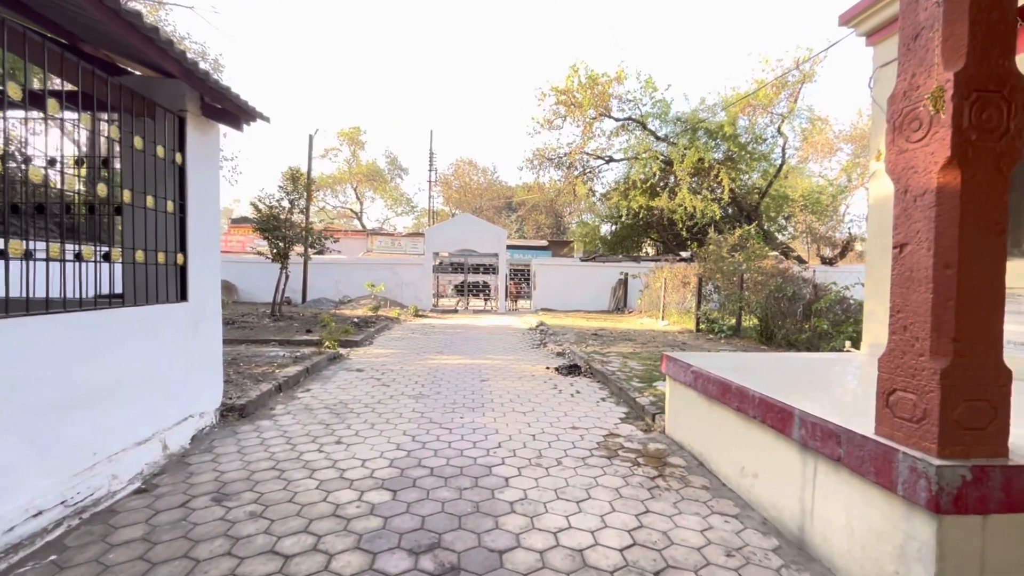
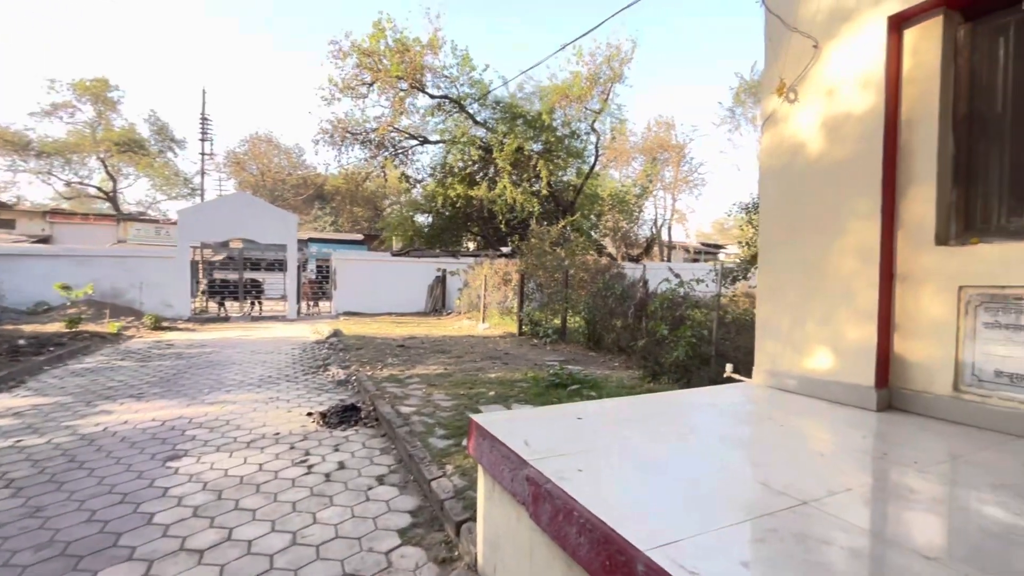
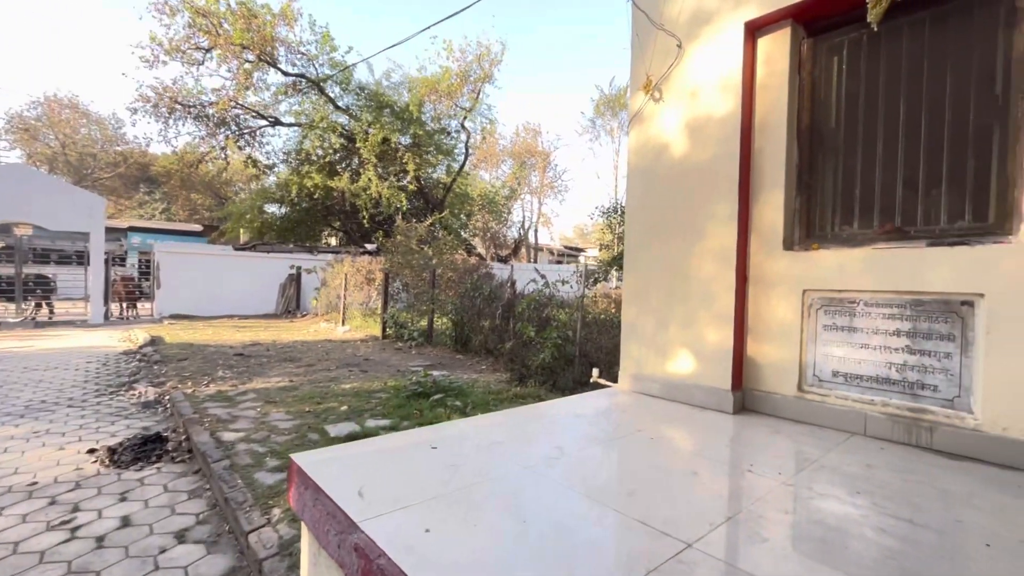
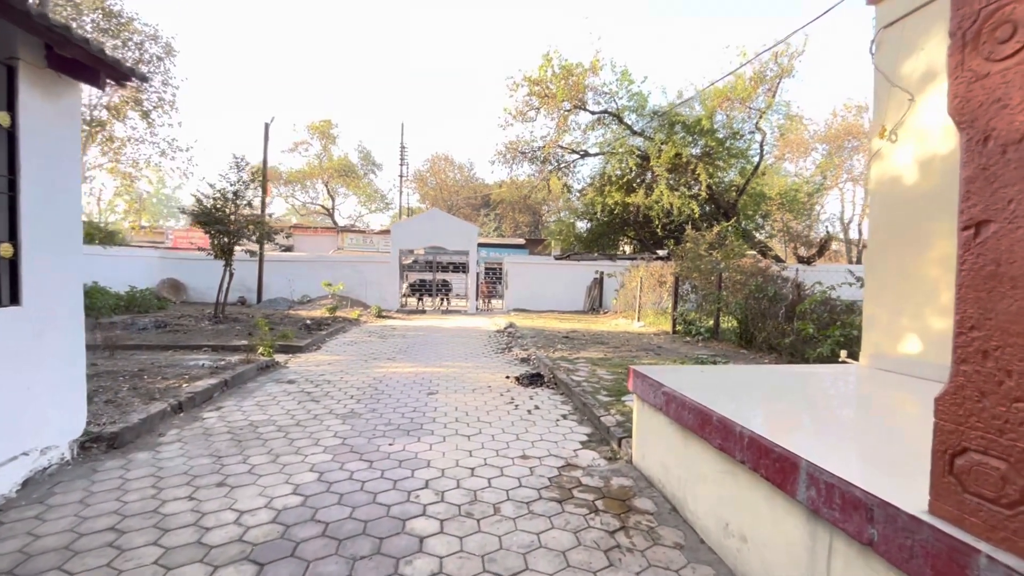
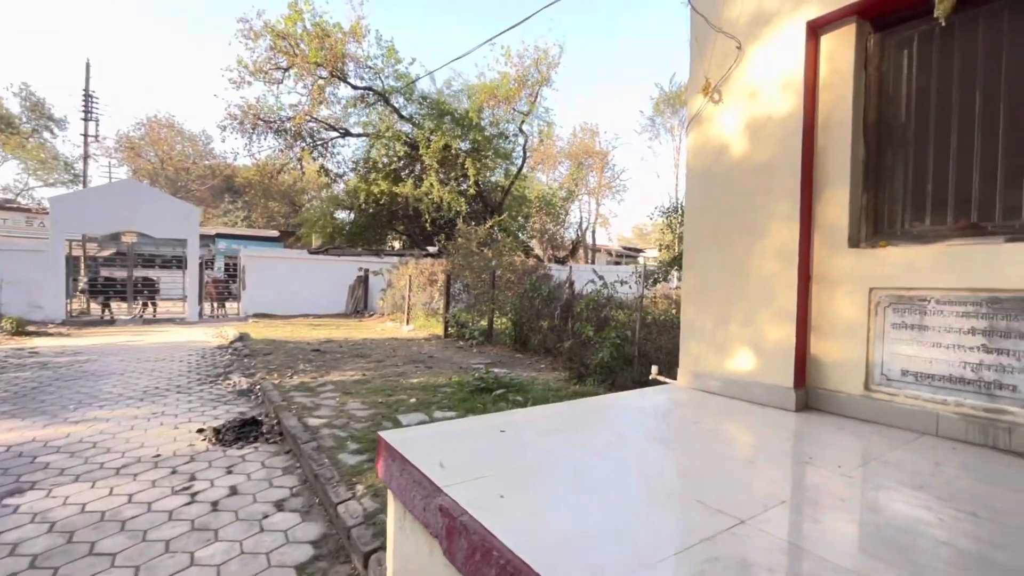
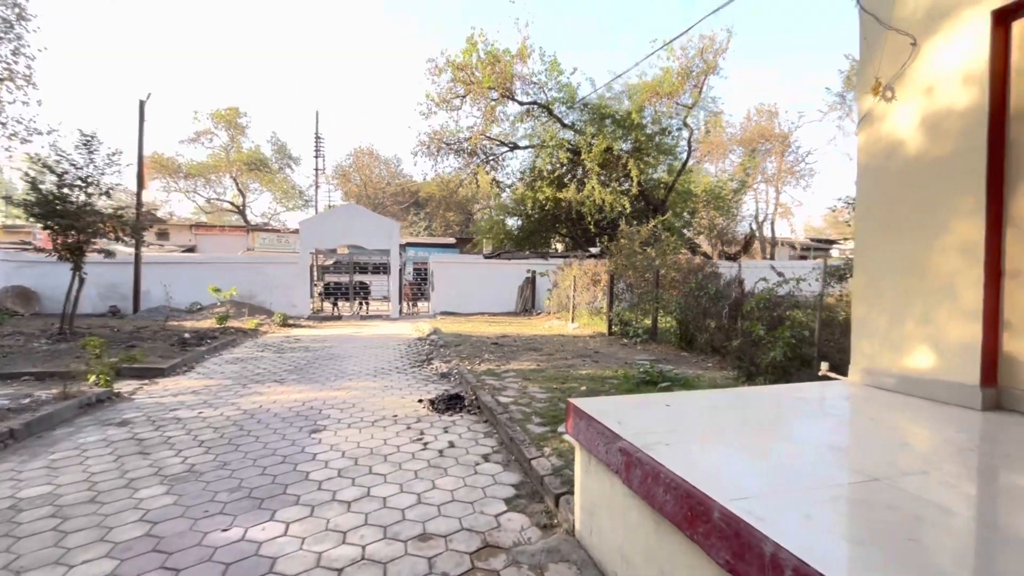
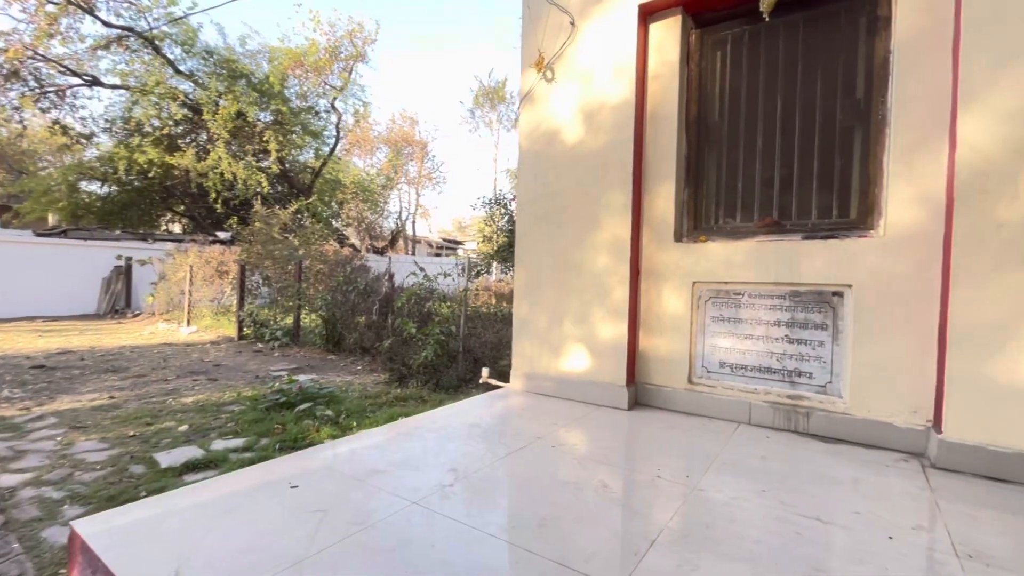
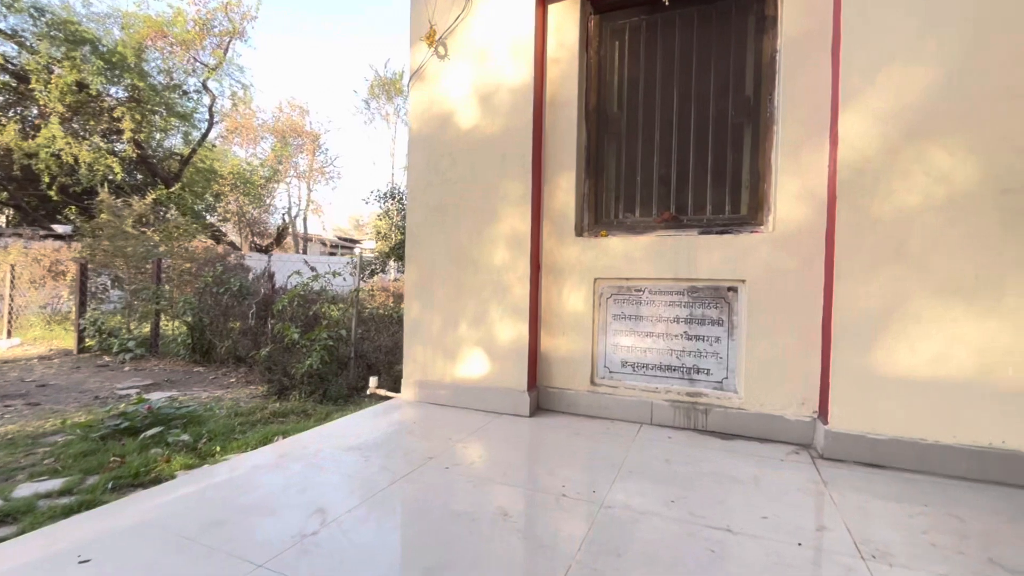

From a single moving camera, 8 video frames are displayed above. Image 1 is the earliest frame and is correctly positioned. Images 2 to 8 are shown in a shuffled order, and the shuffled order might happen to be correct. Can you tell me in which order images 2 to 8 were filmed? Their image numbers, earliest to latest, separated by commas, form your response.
4, 6, 2, 5, 3, 7, 8
